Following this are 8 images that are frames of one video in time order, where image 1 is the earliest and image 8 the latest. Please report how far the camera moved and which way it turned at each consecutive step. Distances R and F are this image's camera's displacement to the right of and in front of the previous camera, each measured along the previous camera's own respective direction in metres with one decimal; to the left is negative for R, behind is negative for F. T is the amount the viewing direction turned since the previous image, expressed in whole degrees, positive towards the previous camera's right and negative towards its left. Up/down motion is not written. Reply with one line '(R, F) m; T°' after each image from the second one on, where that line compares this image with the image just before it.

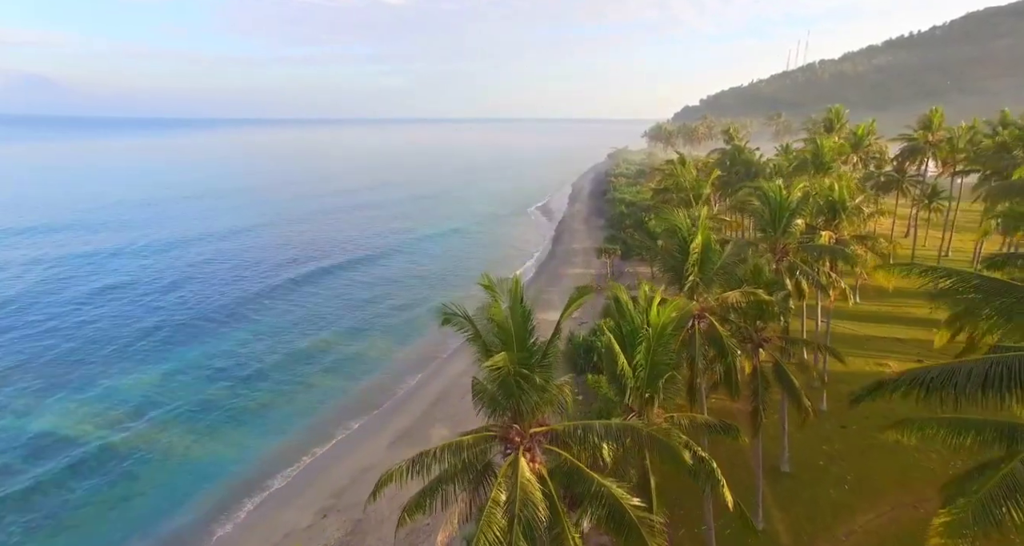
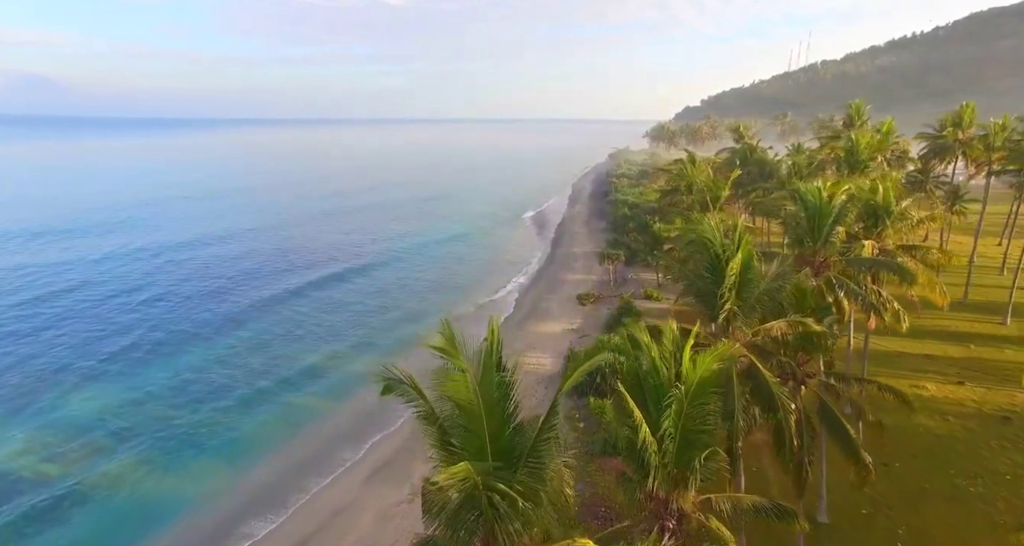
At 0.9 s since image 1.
(+0.3, +2.9) m; 0°
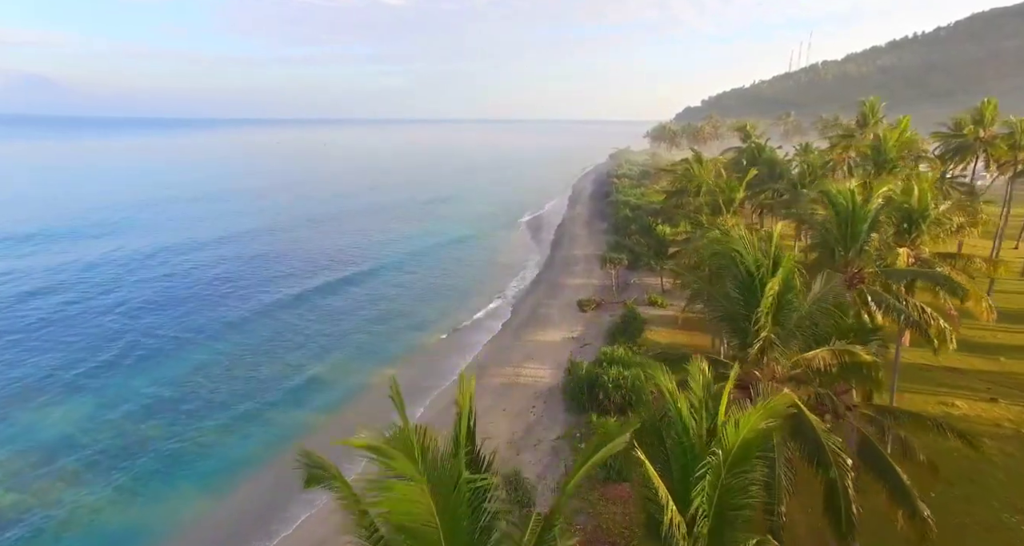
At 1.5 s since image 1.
(+0.2, +1.8) m; 0°
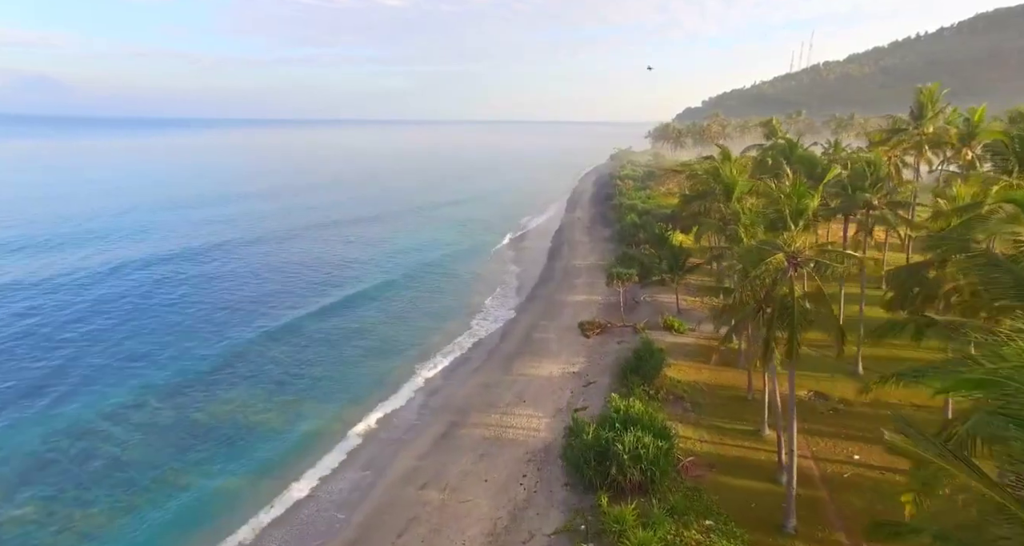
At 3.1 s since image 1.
(+0.5, +6.1) m; 0°
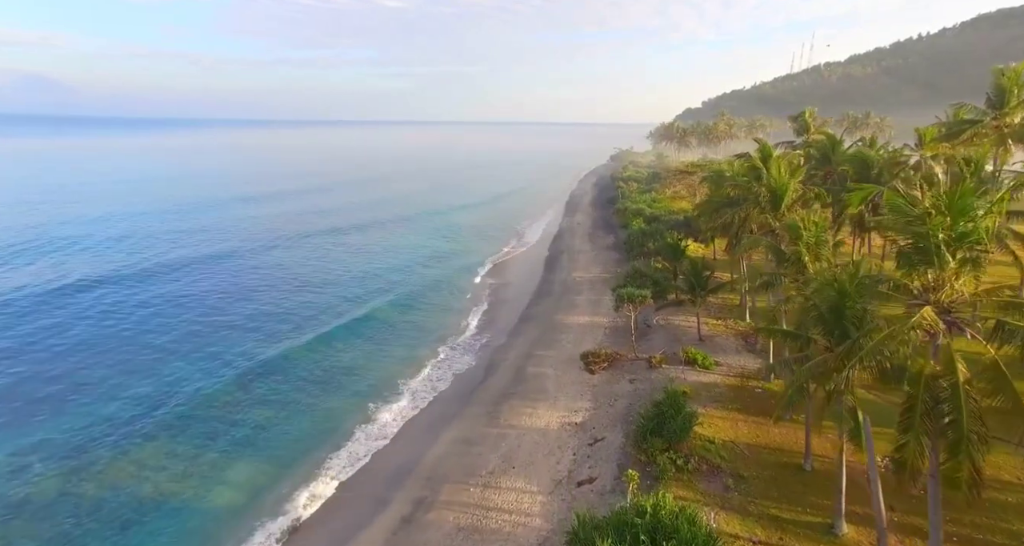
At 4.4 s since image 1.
(+0.5, +5.9) m; 0°
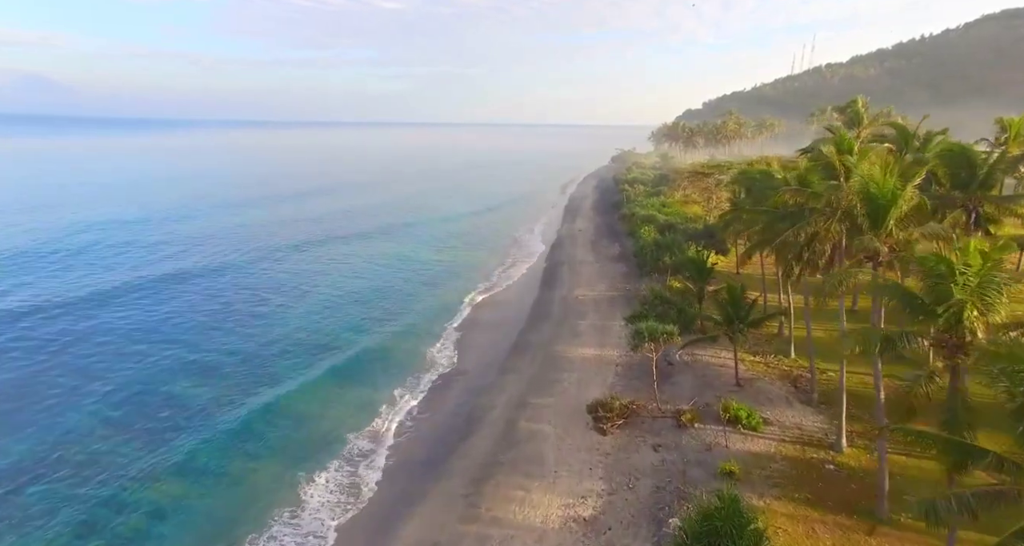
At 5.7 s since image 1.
(+0.4, +6.4) m; 0°
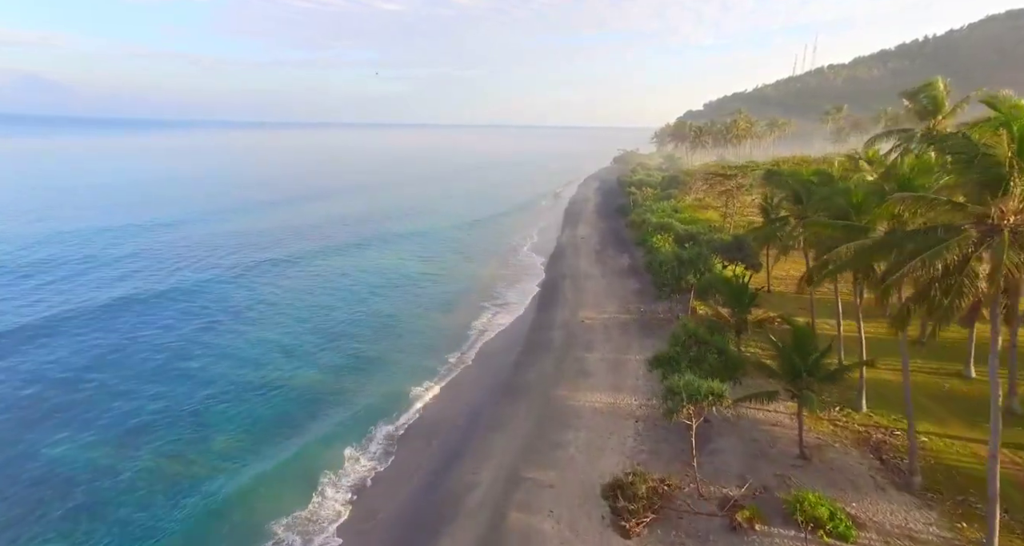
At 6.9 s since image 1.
(+0.3, +6.2) m; 0°
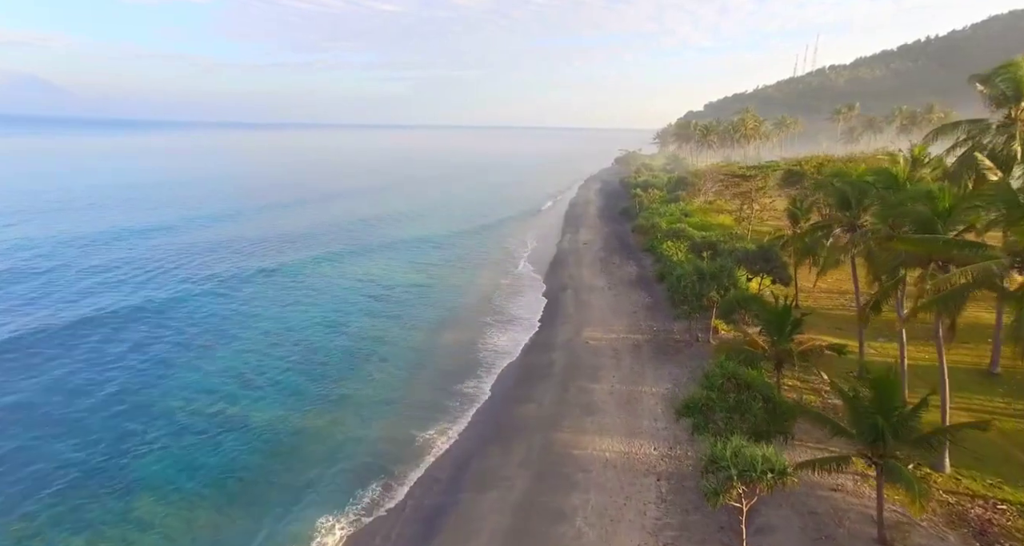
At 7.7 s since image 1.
(+0.2, +4.3) m; 0°
